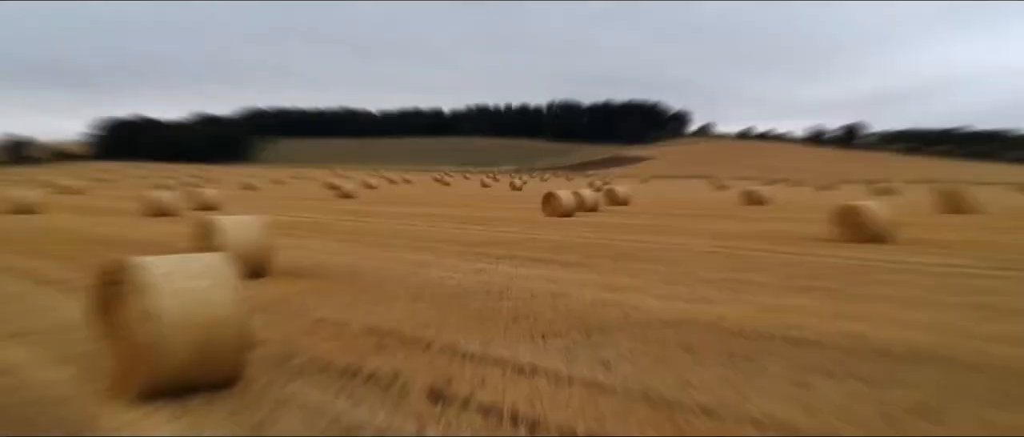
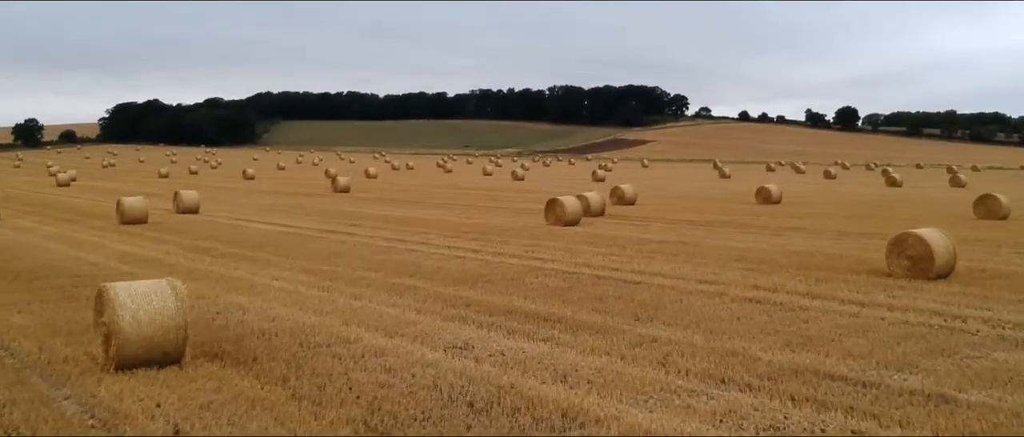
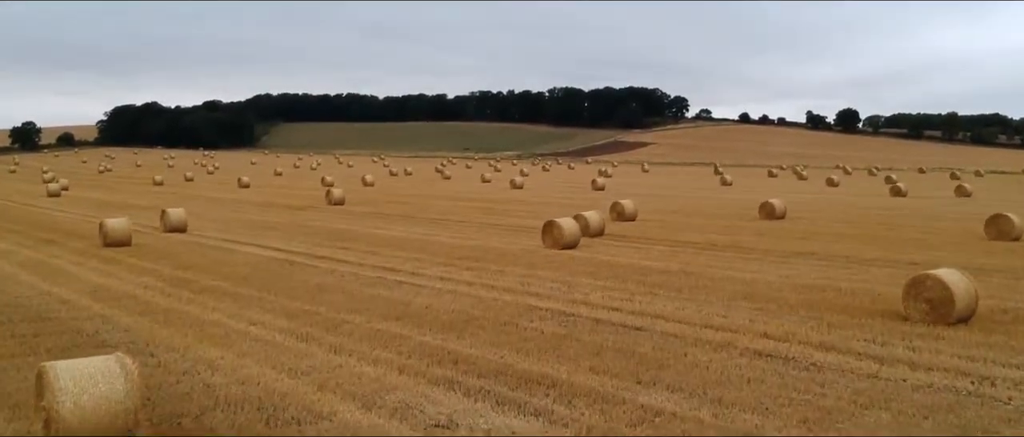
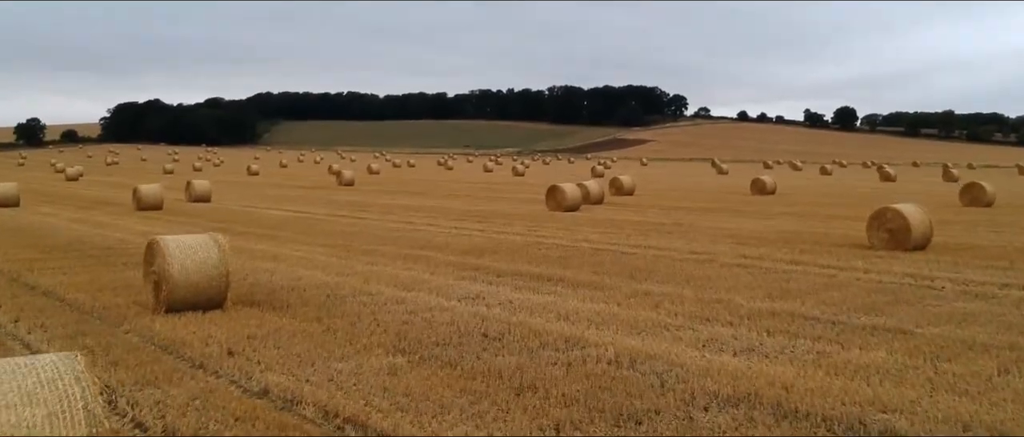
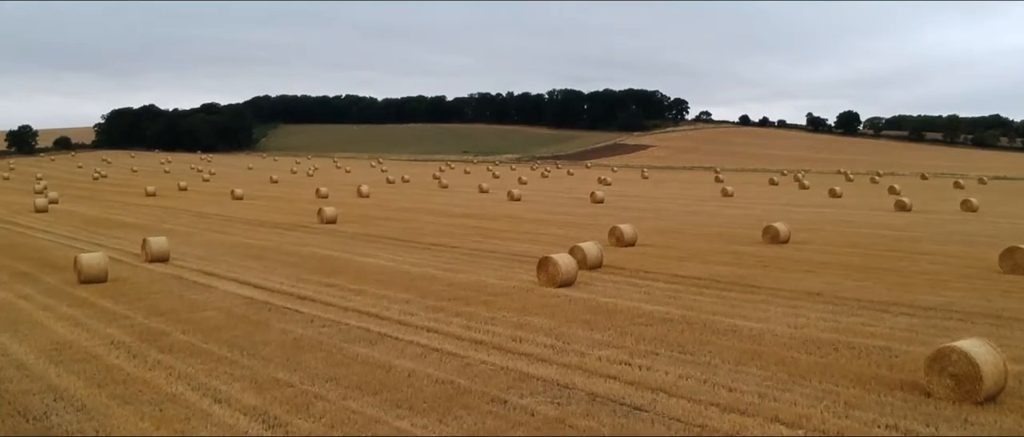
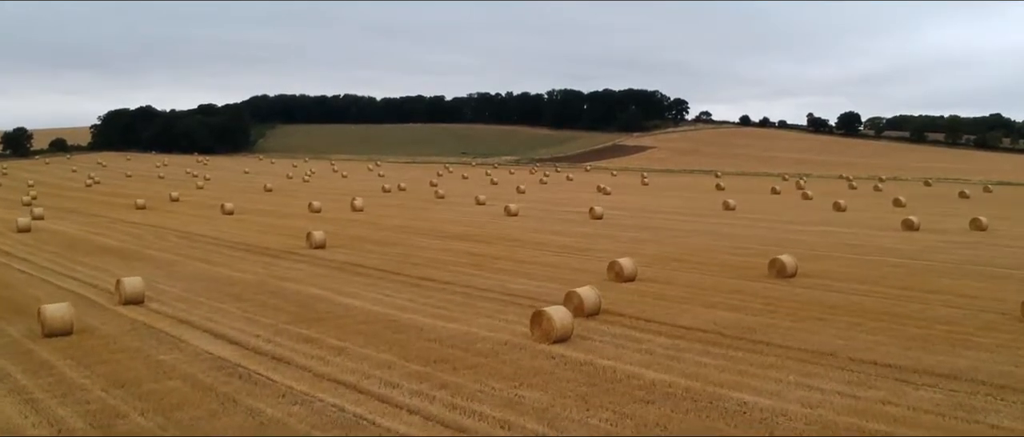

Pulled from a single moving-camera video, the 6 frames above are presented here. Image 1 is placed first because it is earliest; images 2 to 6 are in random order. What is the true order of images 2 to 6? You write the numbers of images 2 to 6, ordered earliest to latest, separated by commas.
4, 2, 3, 5, 6
